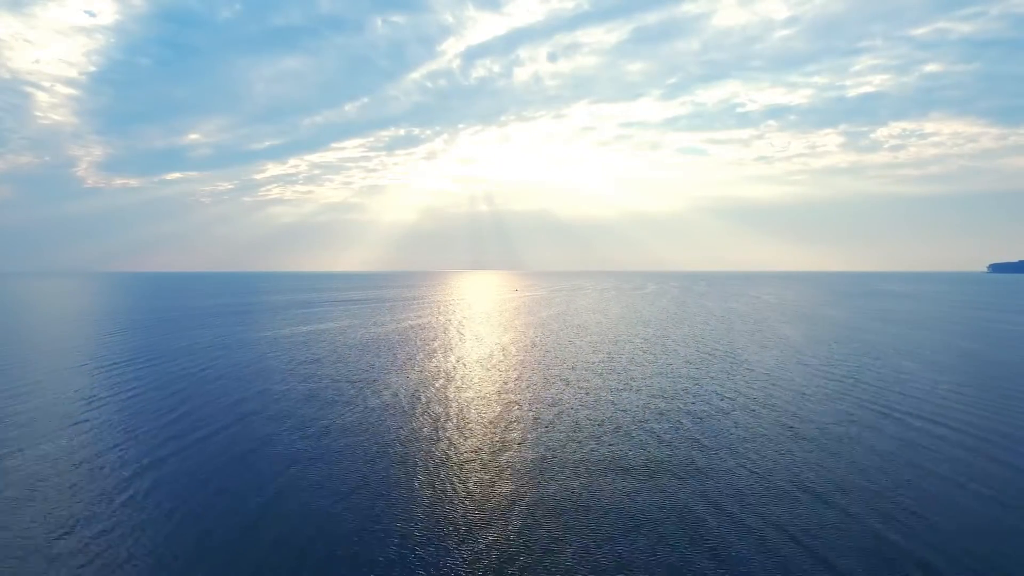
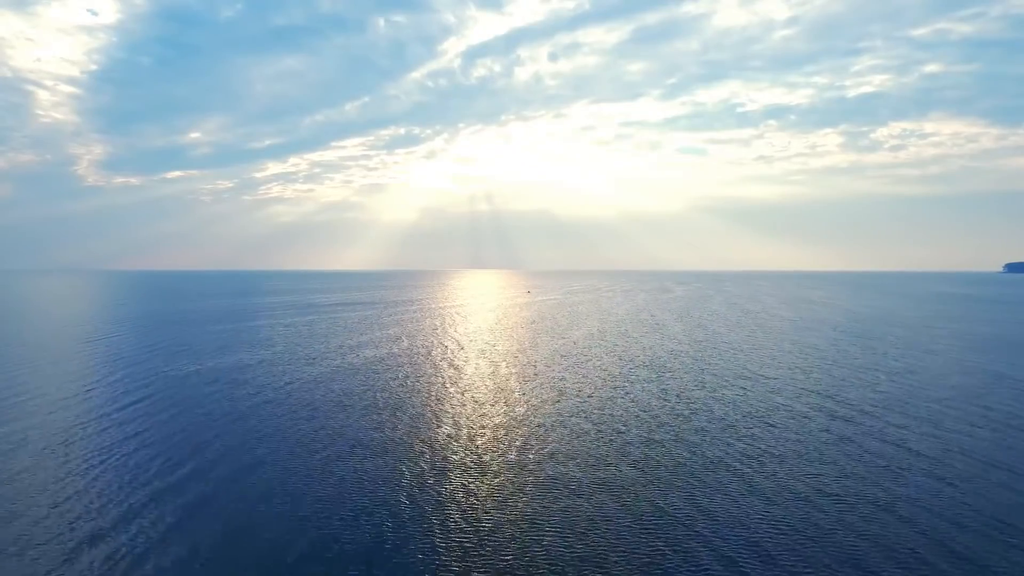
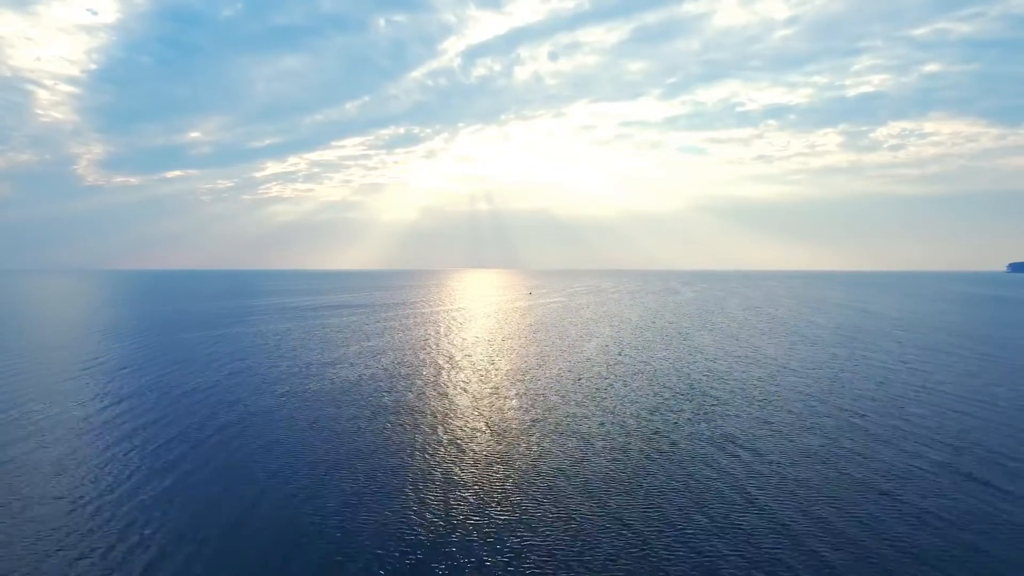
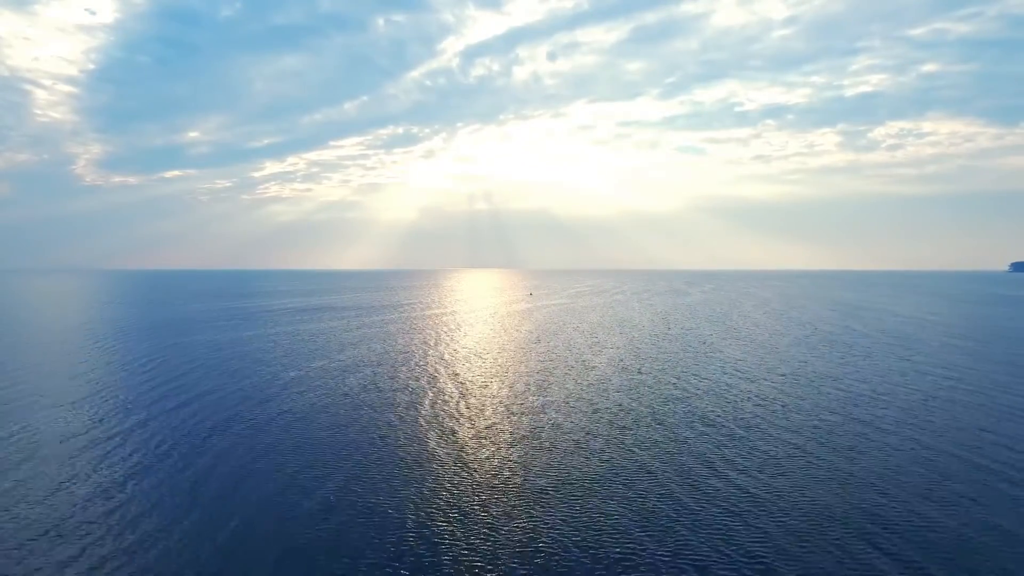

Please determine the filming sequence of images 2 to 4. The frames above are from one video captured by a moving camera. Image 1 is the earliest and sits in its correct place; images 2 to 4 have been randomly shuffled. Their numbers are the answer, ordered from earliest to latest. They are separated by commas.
2, 3, 4
